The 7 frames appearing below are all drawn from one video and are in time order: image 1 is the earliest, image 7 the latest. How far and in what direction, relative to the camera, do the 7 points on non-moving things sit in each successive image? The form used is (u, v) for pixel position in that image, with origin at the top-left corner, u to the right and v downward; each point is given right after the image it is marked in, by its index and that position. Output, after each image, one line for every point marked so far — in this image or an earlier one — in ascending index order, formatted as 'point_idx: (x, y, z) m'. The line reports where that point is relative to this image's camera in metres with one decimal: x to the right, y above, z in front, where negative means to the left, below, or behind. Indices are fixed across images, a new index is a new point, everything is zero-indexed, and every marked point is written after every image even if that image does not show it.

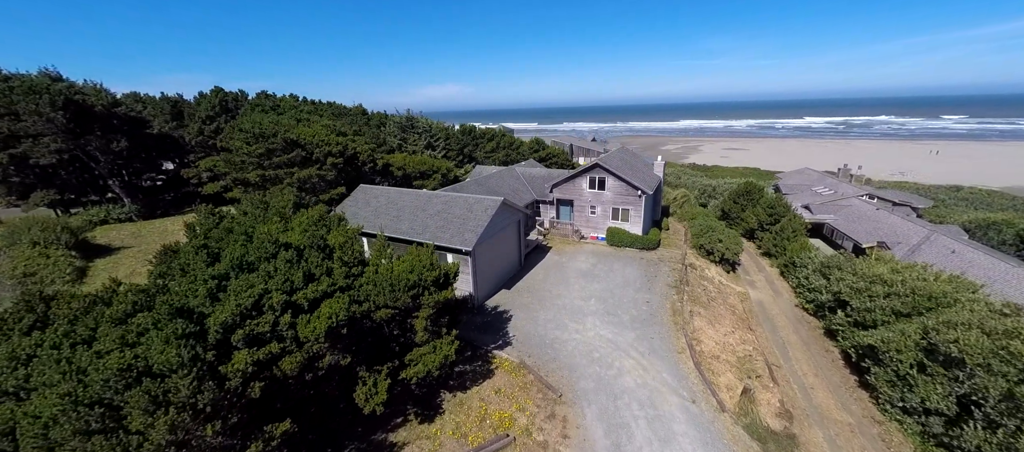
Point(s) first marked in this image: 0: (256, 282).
0: (-6.7, -1.5, +9.9) m
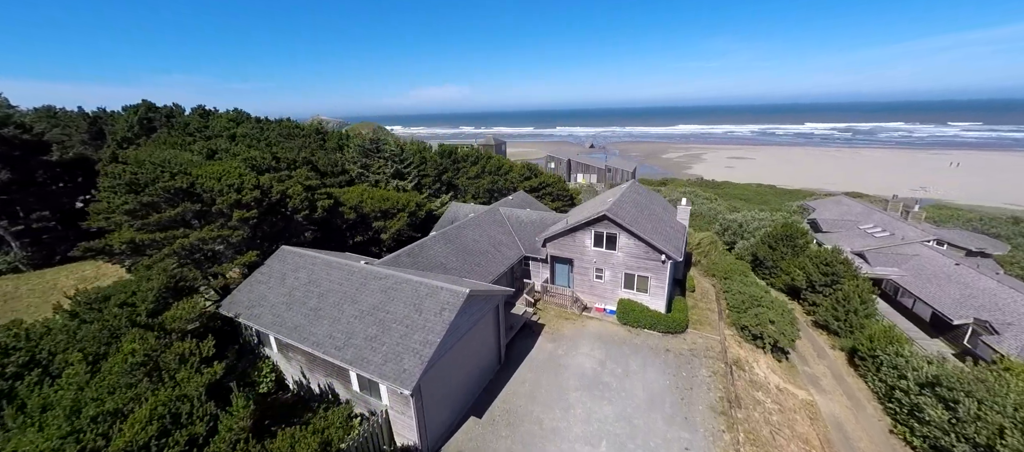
0: (-7.6, -4.9, +3.8) m
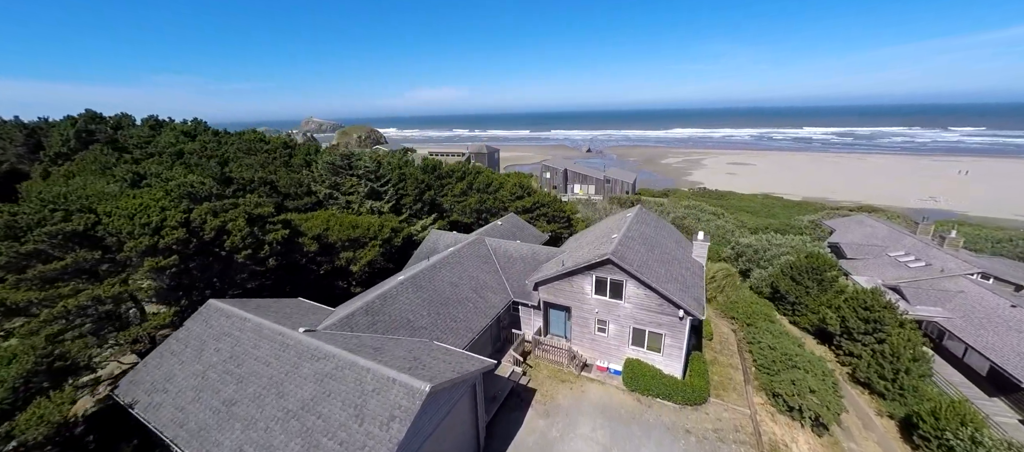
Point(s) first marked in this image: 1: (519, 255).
0: (-8.0, -6.6, +0.5) m
1: (+0.3, -1.4, +19.0) m
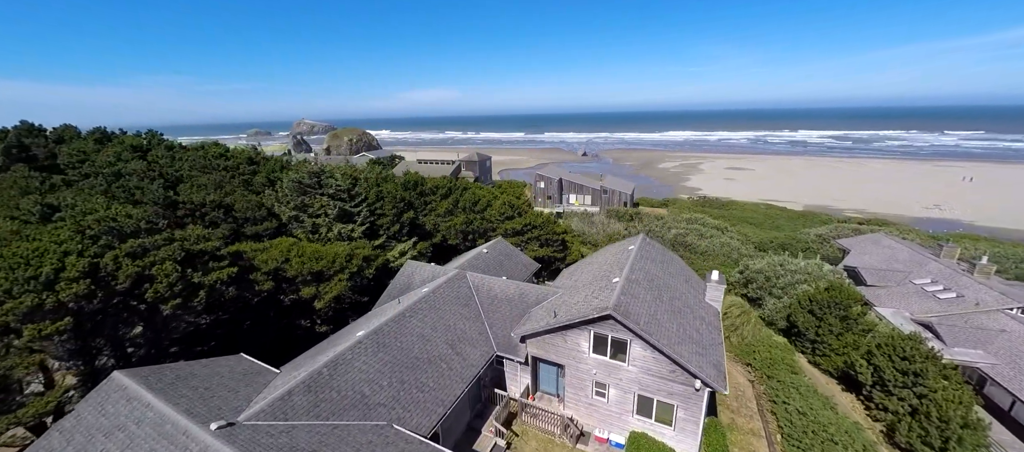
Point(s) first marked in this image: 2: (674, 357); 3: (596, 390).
0: (-8.5, -8.1, -2.2) m
1: (-0.3, -3.0, +16.4) m
2: (+4.8, -3.9, +11.4) m
3: (+2.9, -5.7, +13.3) m
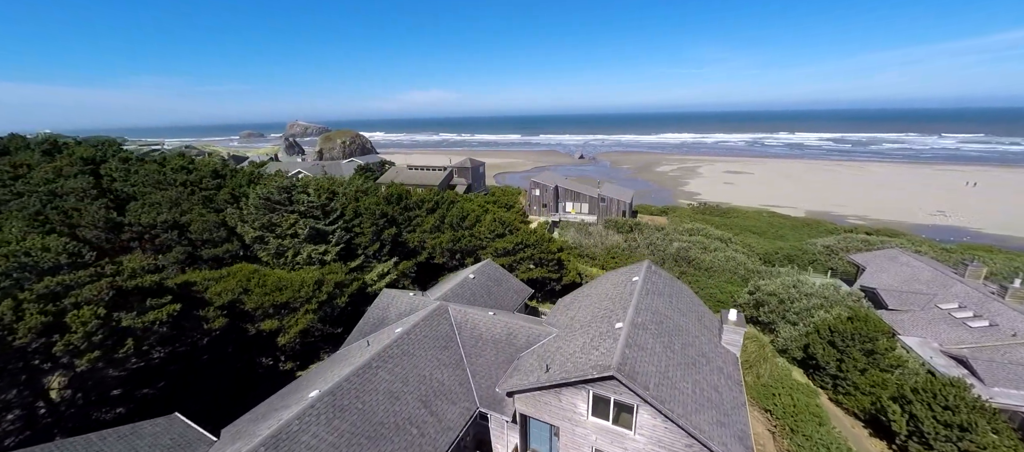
0: (-8.8, -9.2, -4.4) m
1: (-0.8, -4.1, +14.3) m
2: (+4.4, -5.0, +9.3) m
3: (+2.5, -6.8, +11.2) m
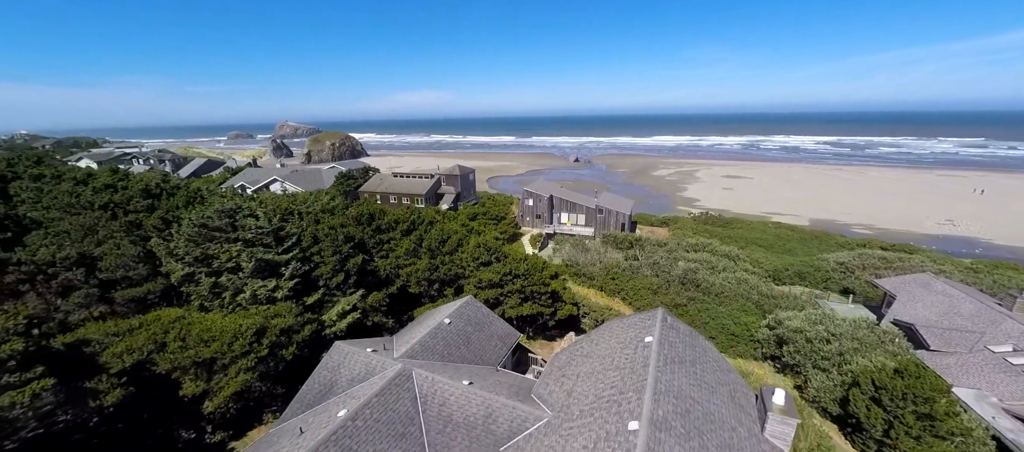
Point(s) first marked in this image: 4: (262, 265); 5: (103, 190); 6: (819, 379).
0: (-9.2, -10.6, -7.7) m
1: (-1.4, -5.5, +11.1) m
2: (+3.8, -6.5, +6.2) m
3: (+1.9, -8.3, +8.0) m
4: (-11.7, -1.8, +17.7) m
5: (-20.3, +1.9, +19.0) m
6: (+14.6, -7.1, +18.0) m
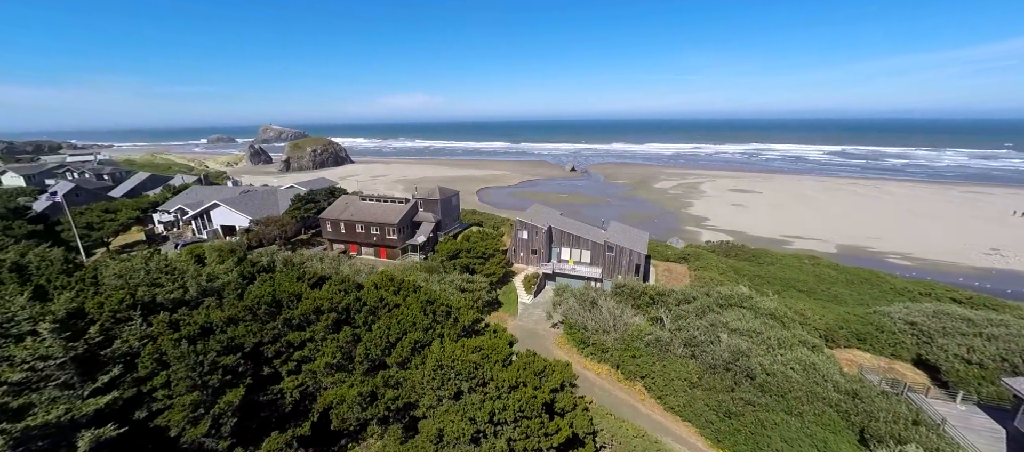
0: (-9.4, -14.0, -15.8) m
1: (-1.9, -9.1, +3.2) m
2: (+3.4, -10.0, -1.7) m
3: (+1.4, -11.9, +0.1) m
4: (-12.2, -5.4, +9.6) m
5: (-20.9, -1.7, +10.8) m
6: (+14.0, -10.9, +10.3) m
